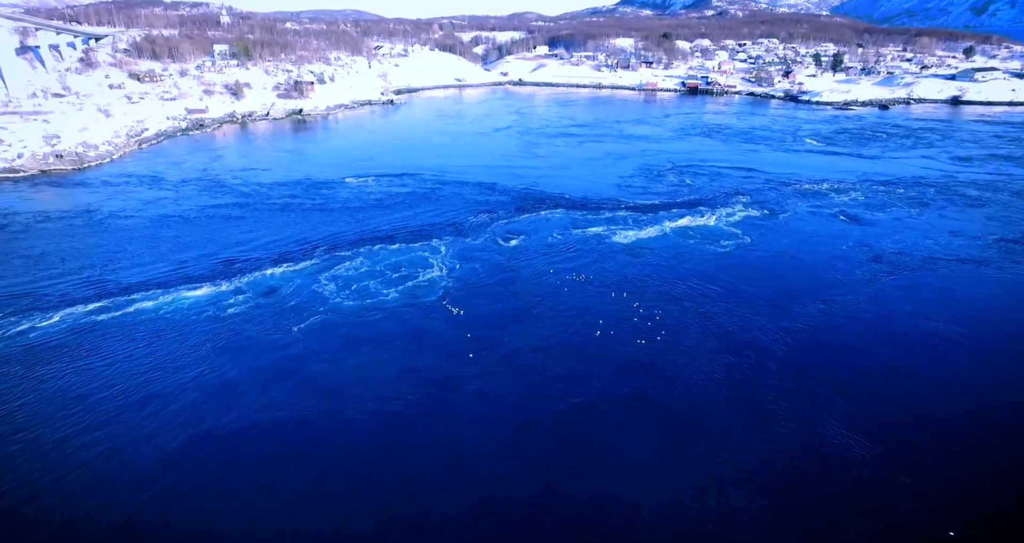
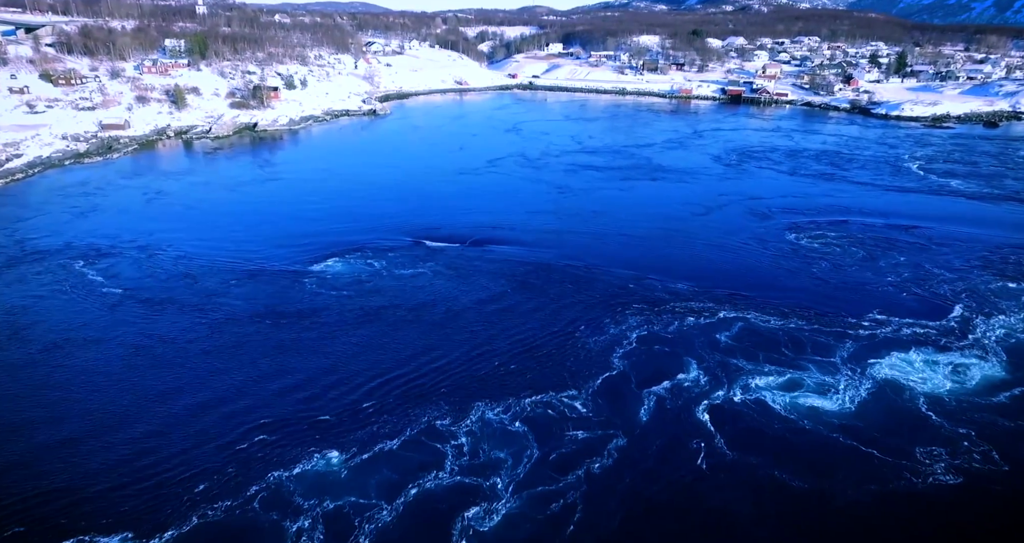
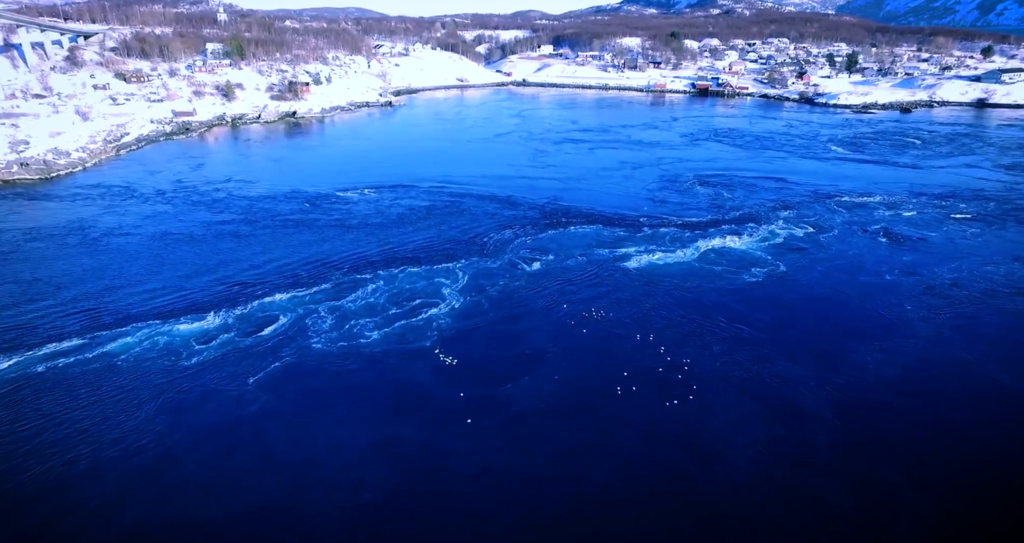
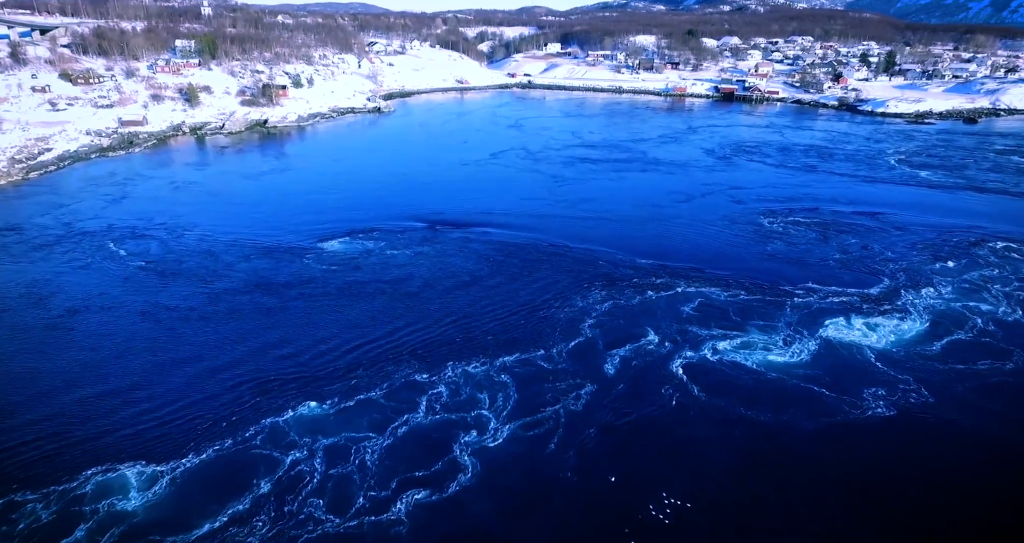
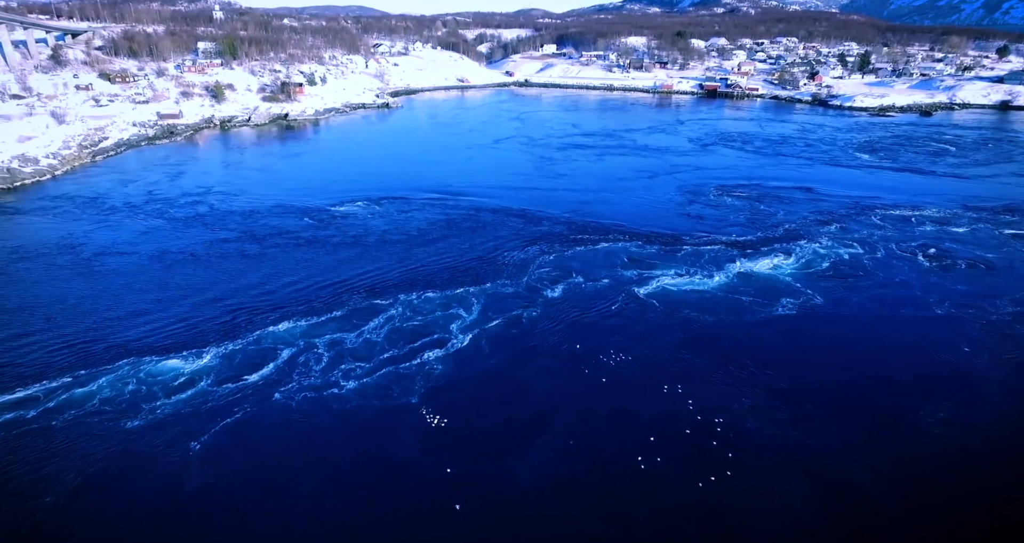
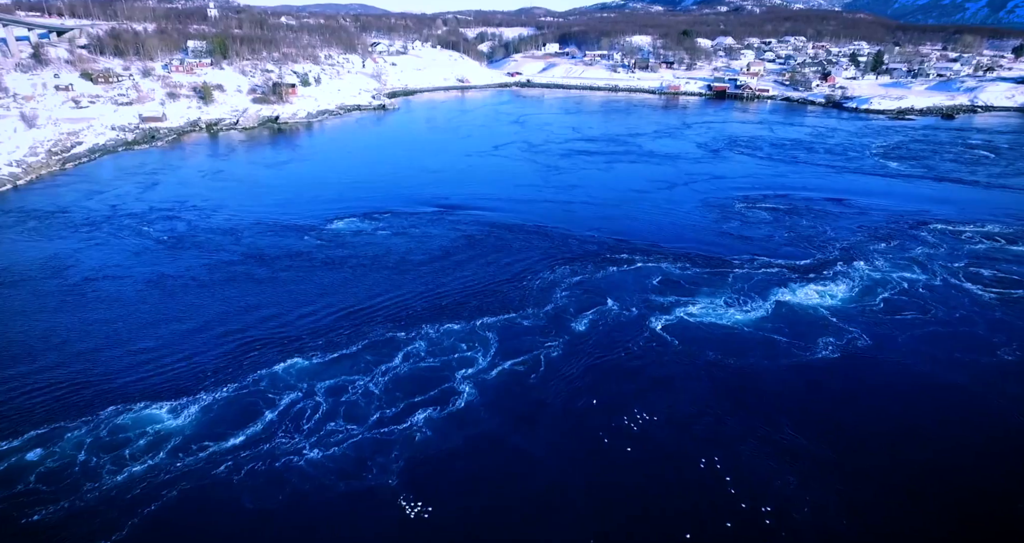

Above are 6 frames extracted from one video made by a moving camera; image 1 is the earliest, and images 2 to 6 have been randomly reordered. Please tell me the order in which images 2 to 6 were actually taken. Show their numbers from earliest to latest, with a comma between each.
3, 5, 6, 4, 2
